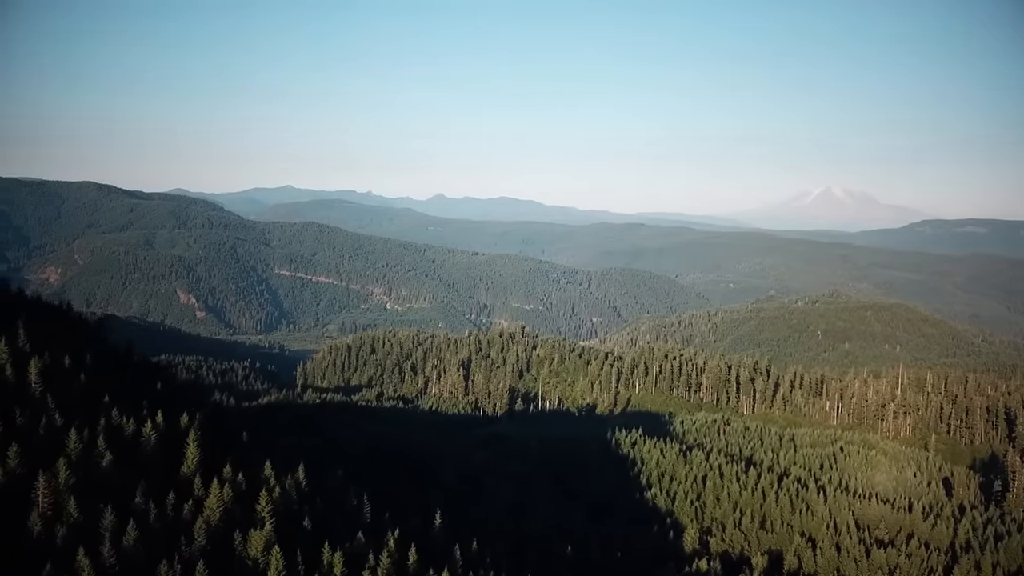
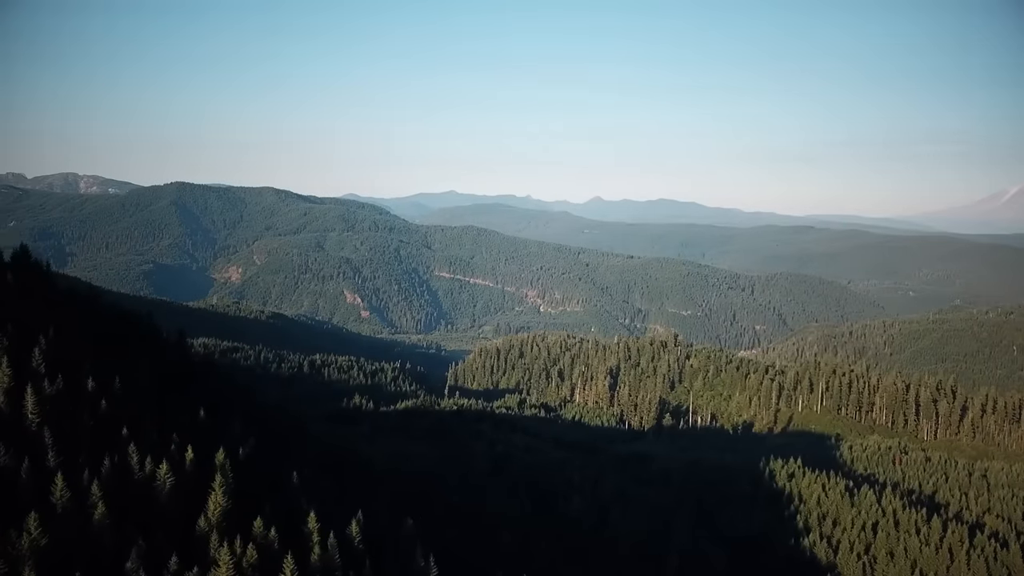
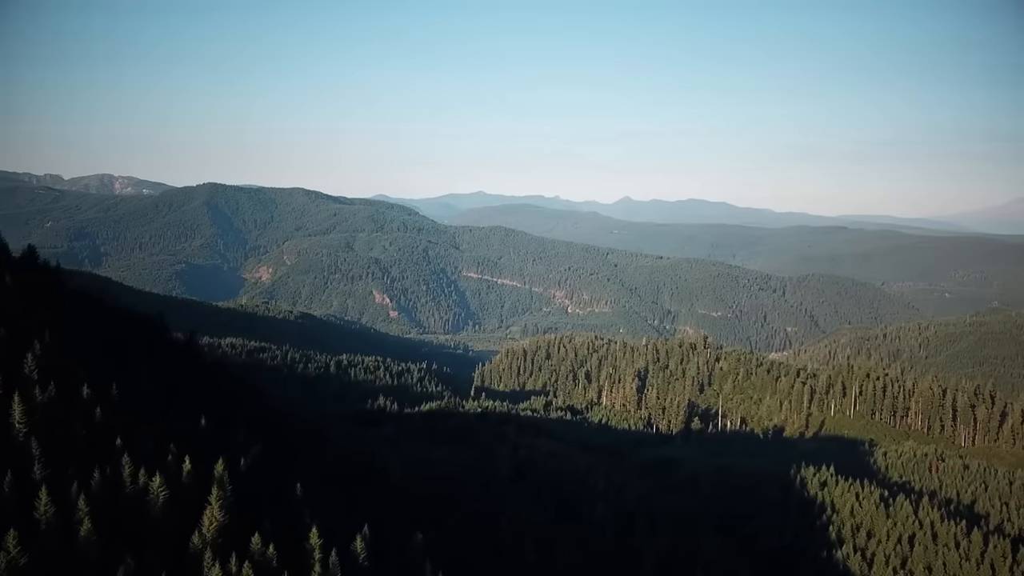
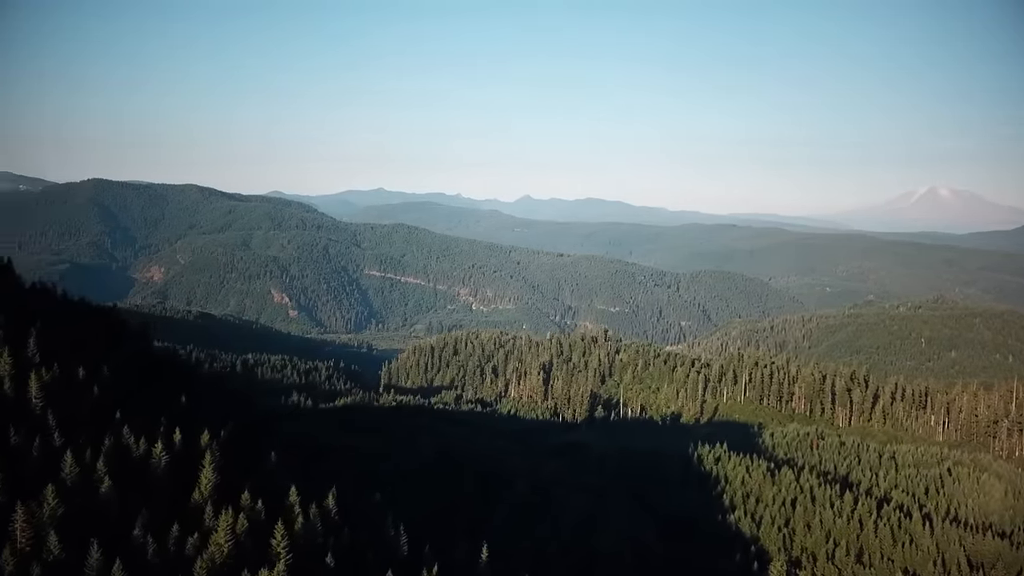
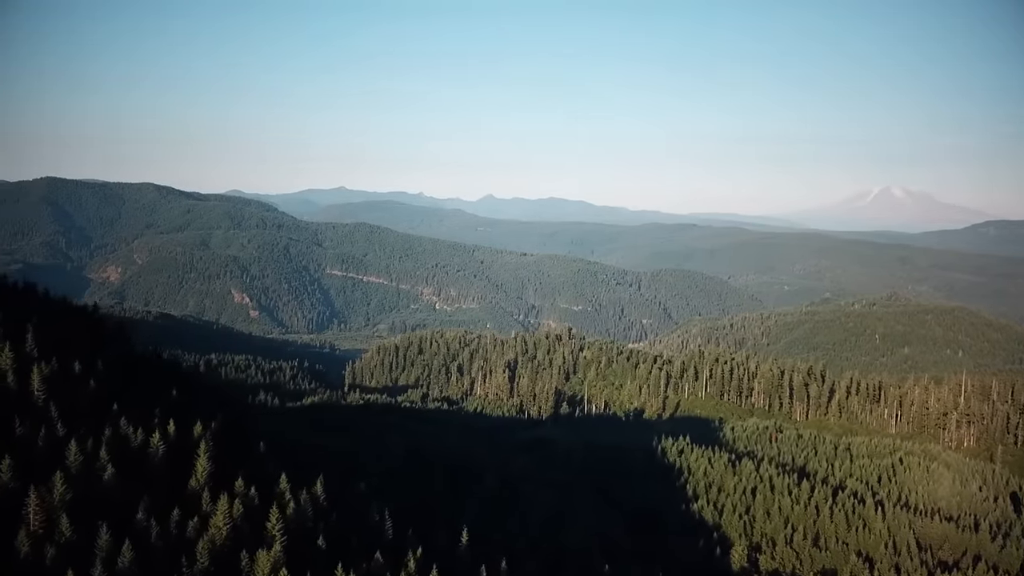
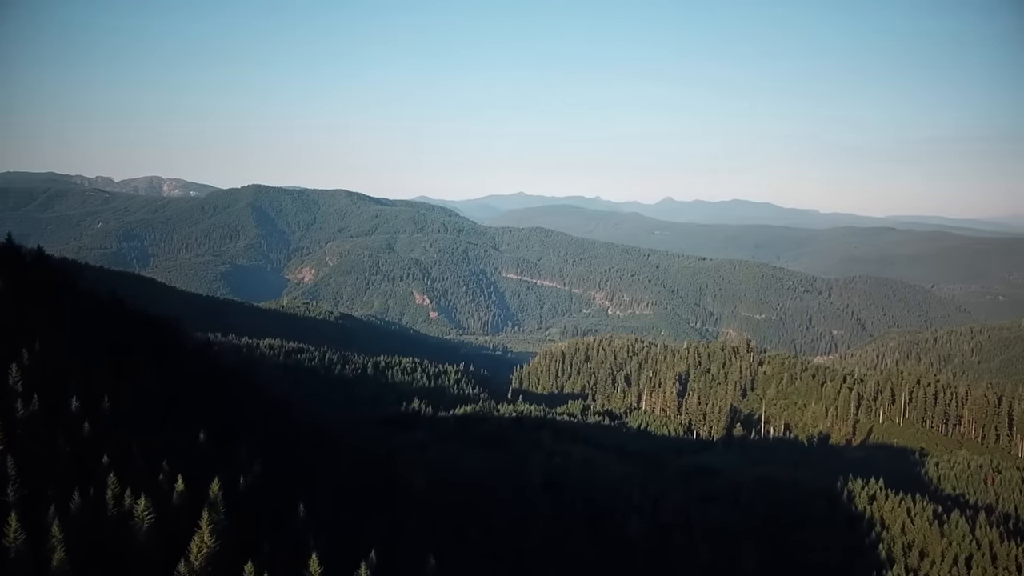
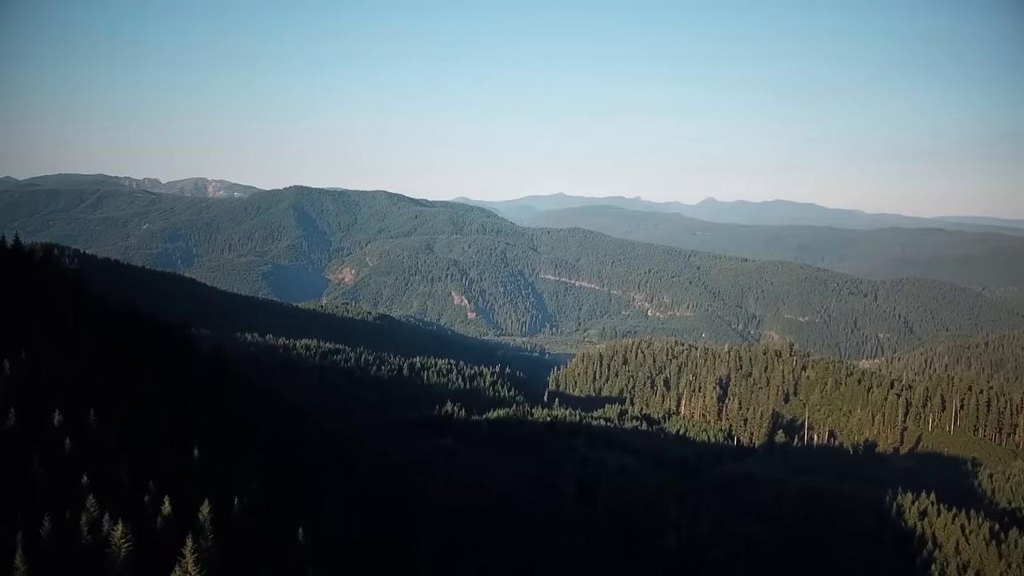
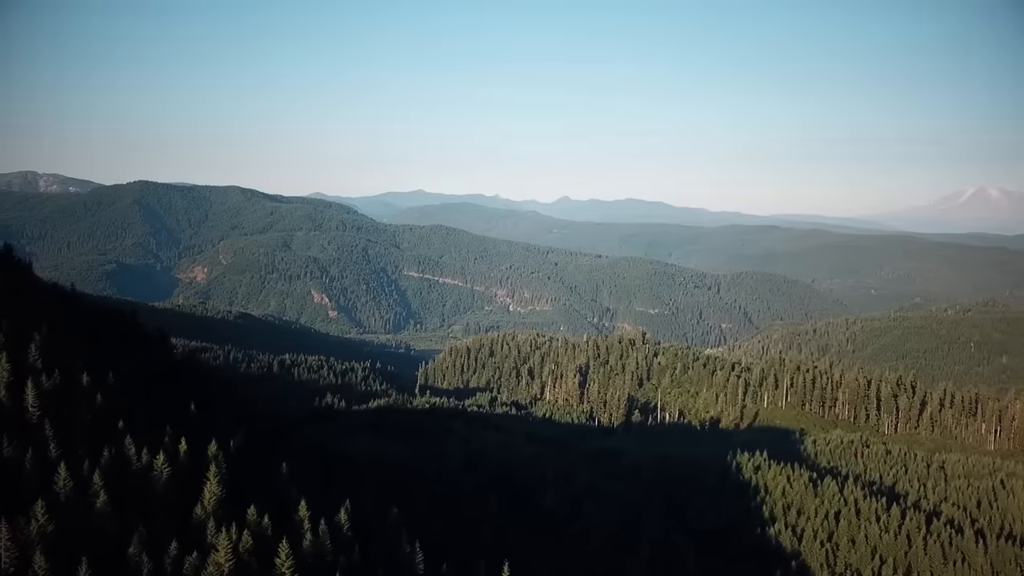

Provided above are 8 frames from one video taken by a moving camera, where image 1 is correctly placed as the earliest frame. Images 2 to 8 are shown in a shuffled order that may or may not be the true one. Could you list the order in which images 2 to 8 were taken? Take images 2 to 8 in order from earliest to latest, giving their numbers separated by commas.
5, 4, 8, 2, 3, 6, 7
